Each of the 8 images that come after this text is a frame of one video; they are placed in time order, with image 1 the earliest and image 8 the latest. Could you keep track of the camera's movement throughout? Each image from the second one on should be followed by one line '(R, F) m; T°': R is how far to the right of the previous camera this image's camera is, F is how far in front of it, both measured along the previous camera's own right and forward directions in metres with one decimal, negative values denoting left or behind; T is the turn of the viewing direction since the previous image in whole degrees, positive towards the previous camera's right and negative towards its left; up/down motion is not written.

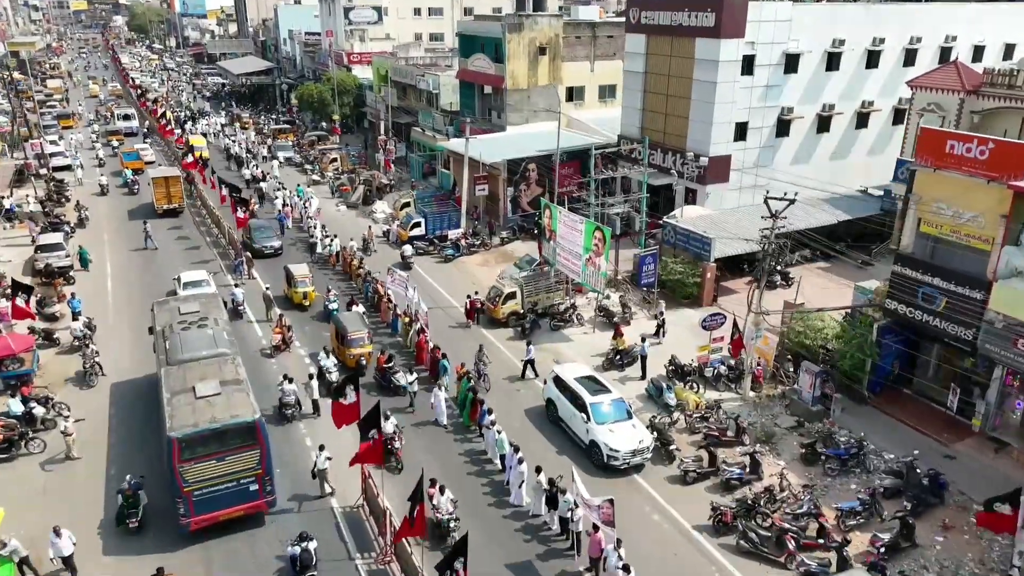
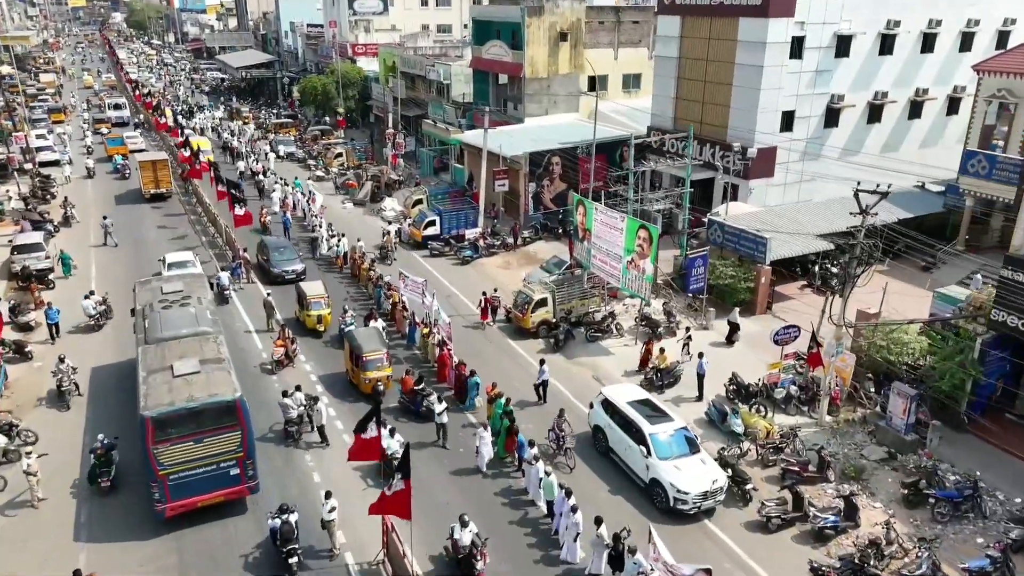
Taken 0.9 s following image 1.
(-1.1, +3.3) m; 0°
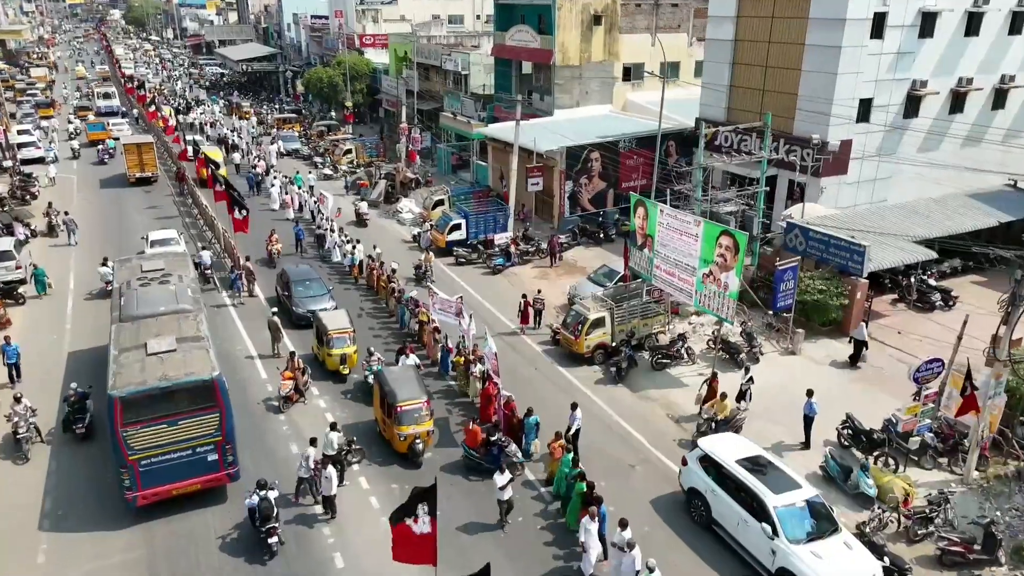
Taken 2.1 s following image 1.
(-1.5, +4.2) m; 0°
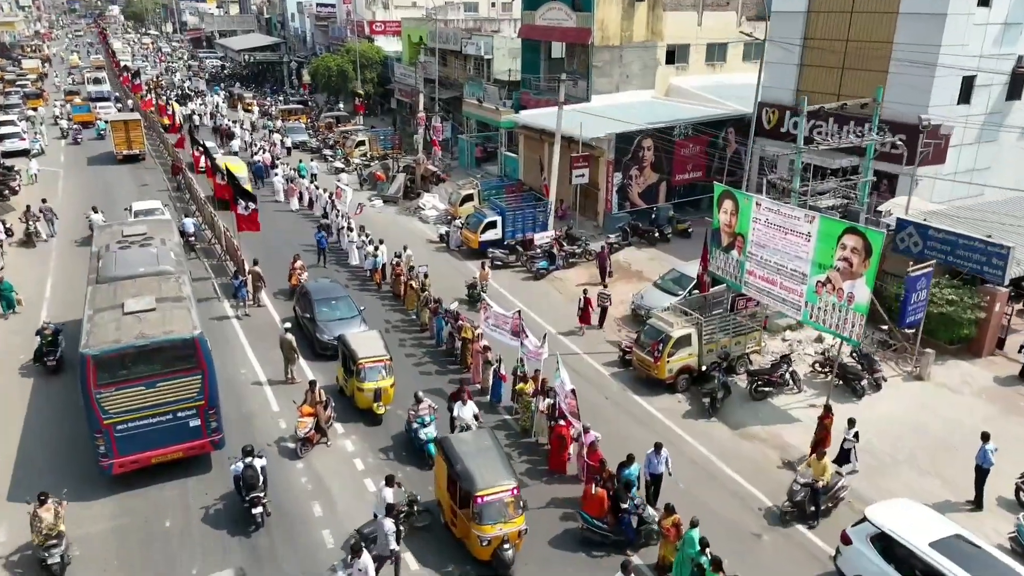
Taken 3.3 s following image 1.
(-1.6, +4.0) m; 0°
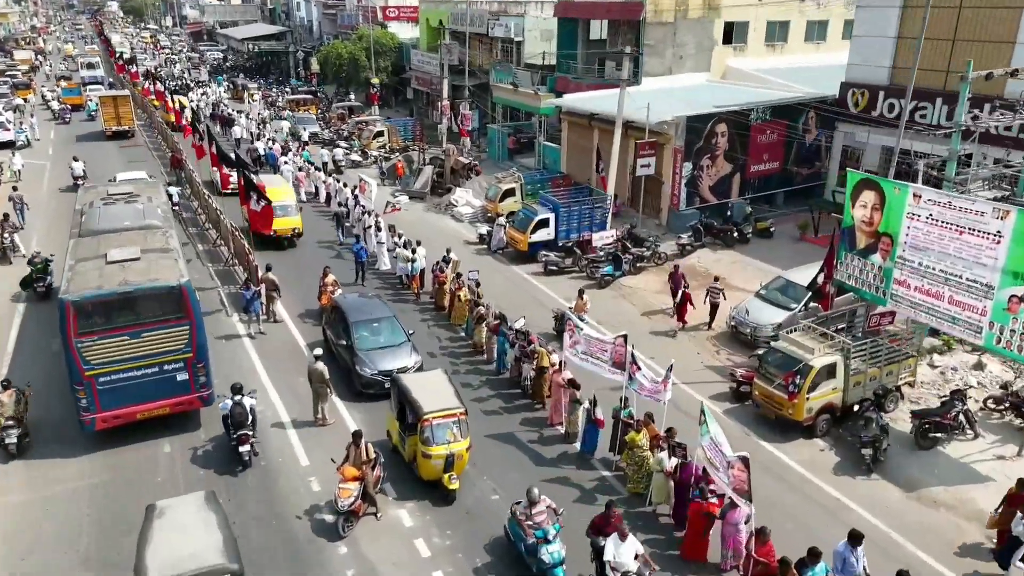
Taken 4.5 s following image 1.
(-1.8, +4.0) m; 0°
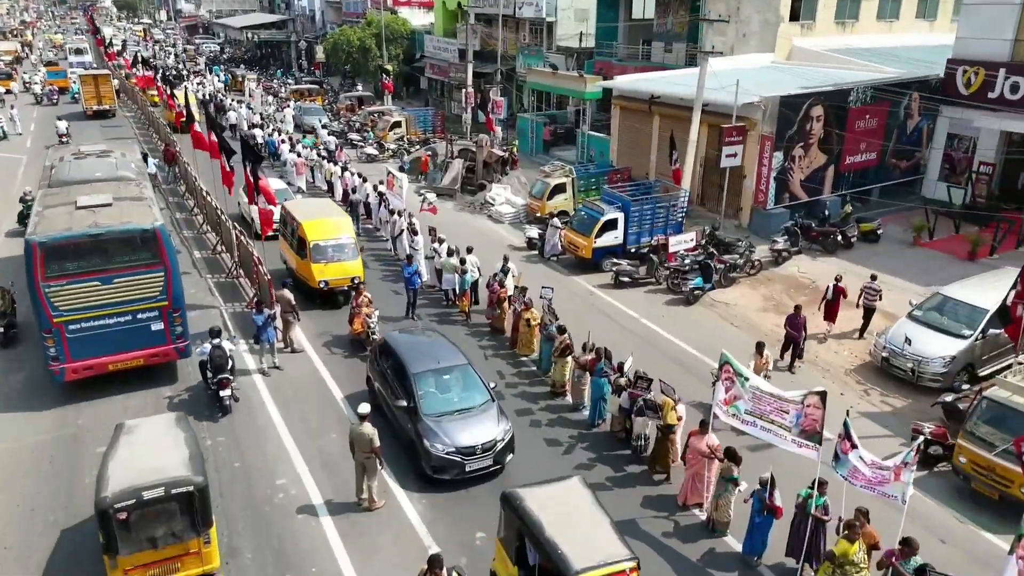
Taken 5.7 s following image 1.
(-1.8, +4.1) m; 0°
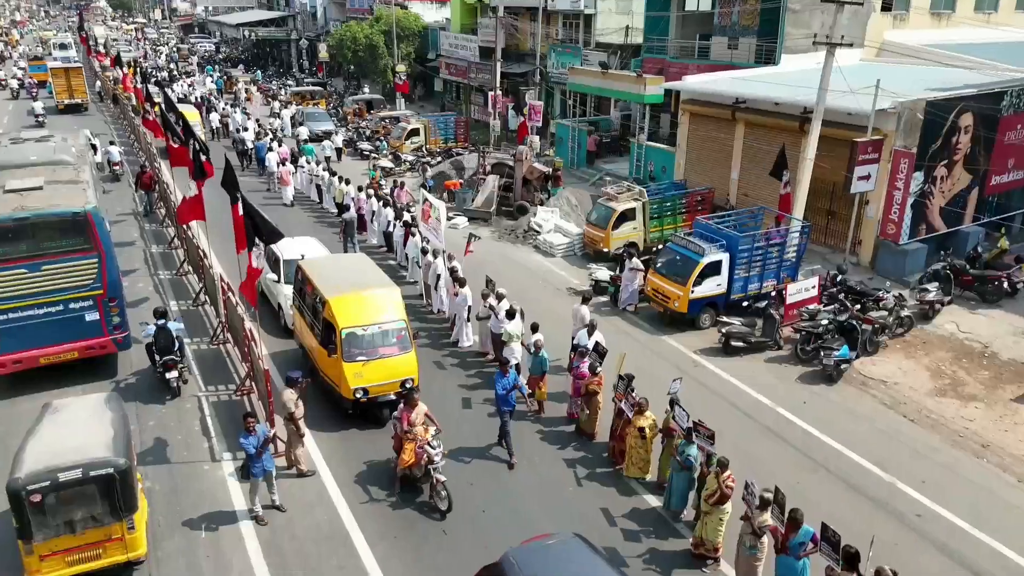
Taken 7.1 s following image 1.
(-1.5, +4.7) m; 0°
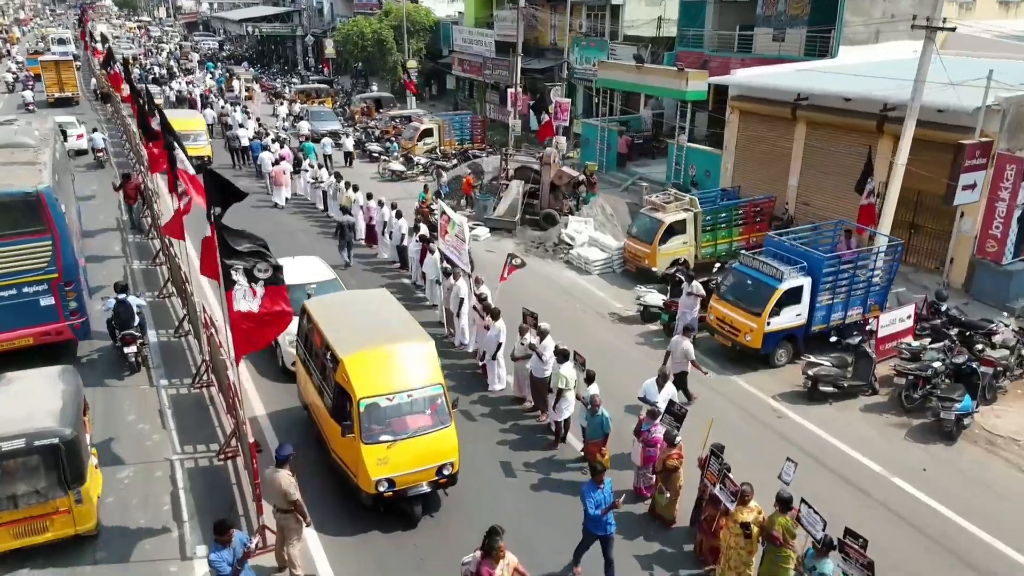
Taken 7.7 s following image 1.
(-0.6, +2.5) m; 0°
